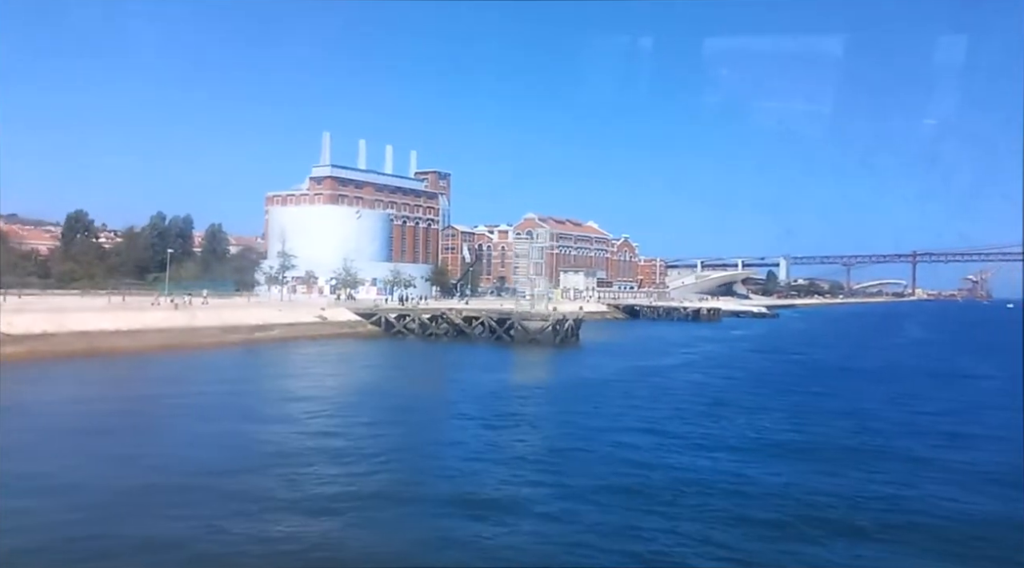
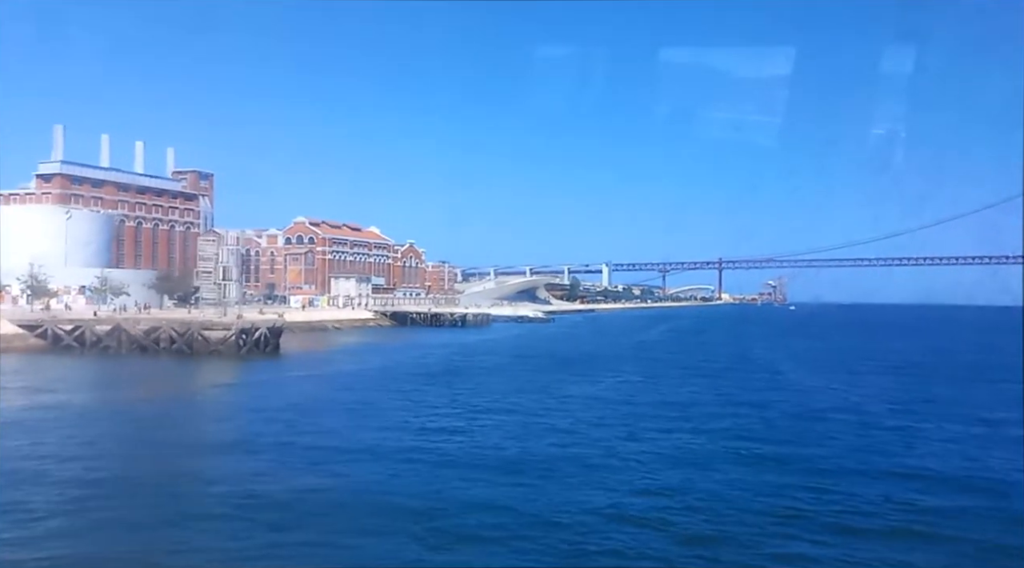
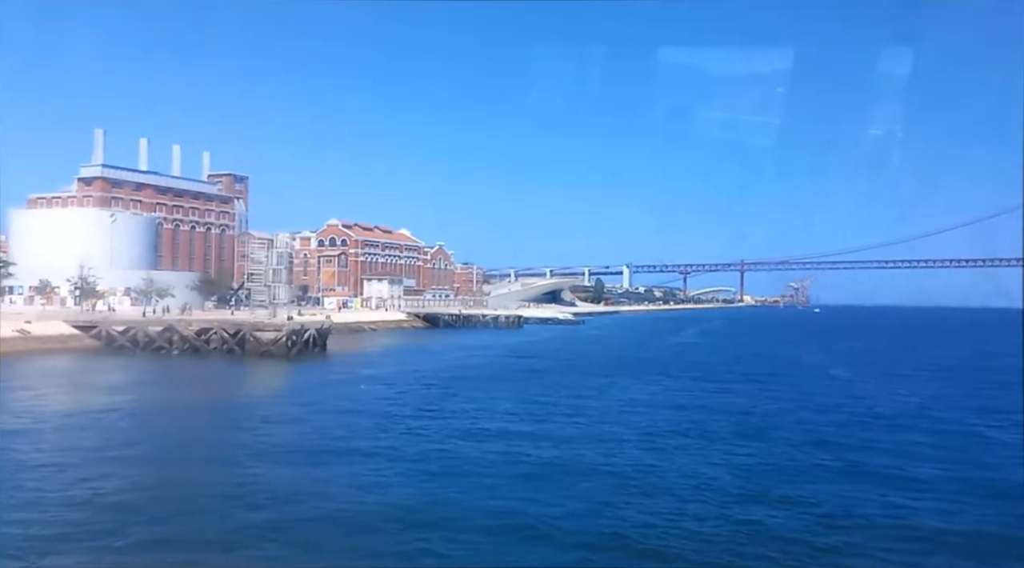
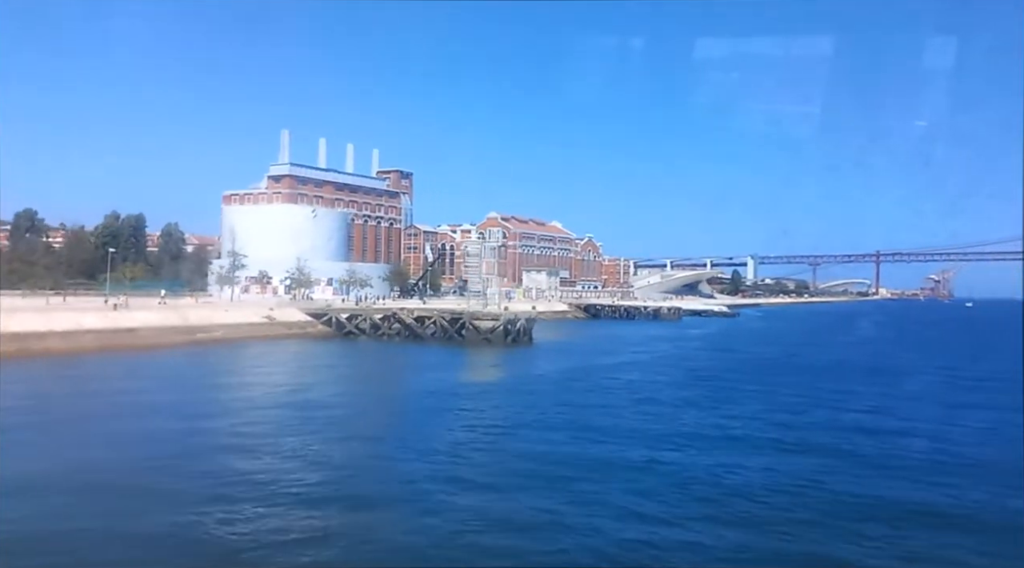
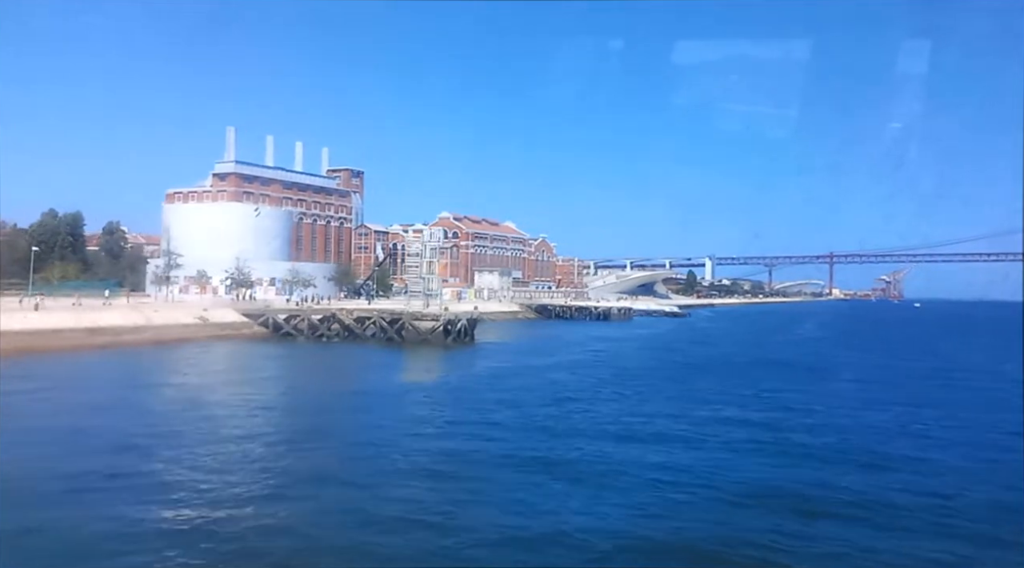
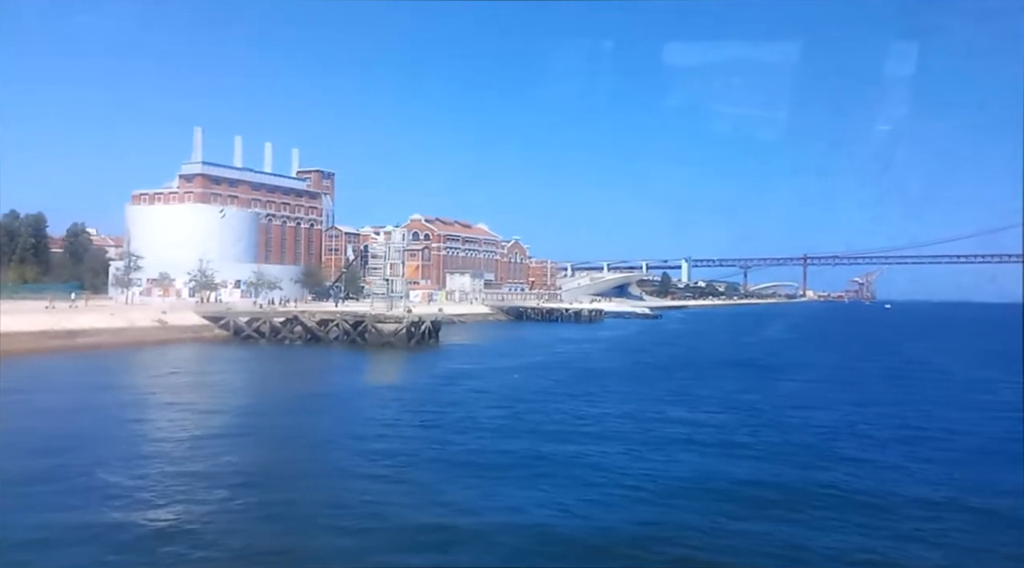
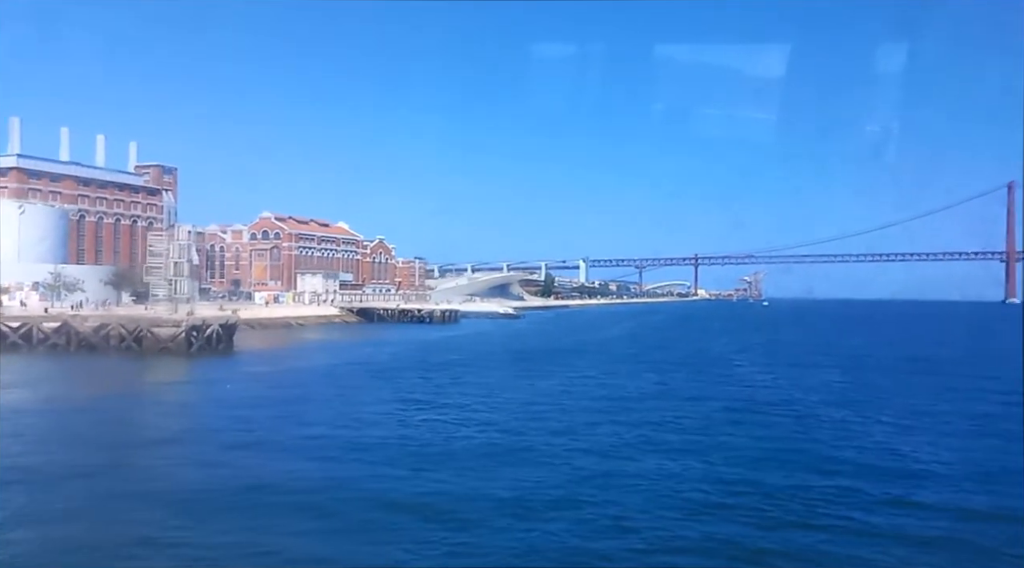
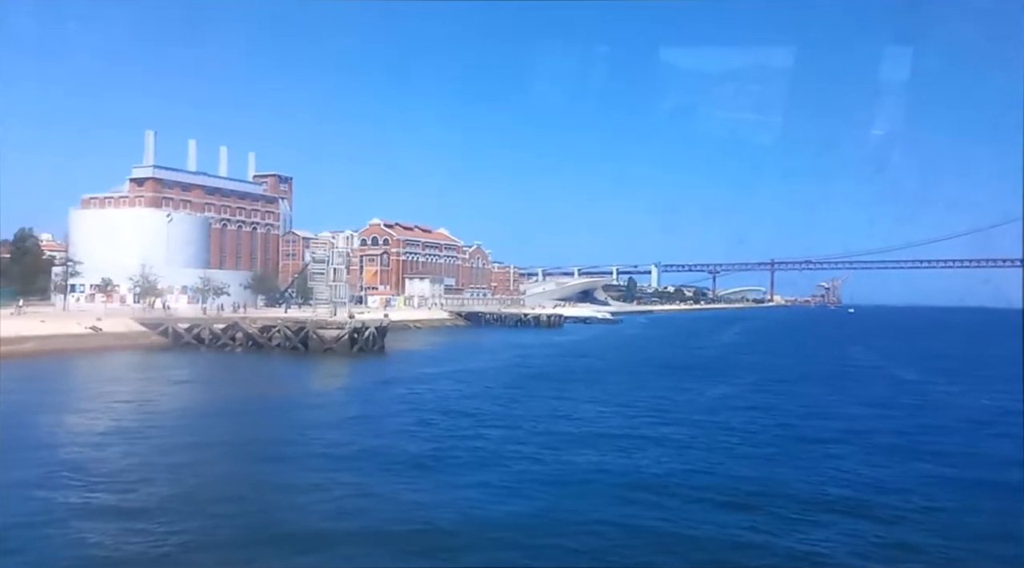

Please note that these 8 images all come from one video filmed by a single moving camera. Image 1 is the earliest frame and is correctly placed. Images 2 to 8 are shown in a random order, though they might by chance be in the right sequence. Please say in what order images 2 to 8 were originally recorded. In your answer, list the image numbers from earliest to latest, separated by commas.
4, 5, 6, 8, 3, 2, 7
